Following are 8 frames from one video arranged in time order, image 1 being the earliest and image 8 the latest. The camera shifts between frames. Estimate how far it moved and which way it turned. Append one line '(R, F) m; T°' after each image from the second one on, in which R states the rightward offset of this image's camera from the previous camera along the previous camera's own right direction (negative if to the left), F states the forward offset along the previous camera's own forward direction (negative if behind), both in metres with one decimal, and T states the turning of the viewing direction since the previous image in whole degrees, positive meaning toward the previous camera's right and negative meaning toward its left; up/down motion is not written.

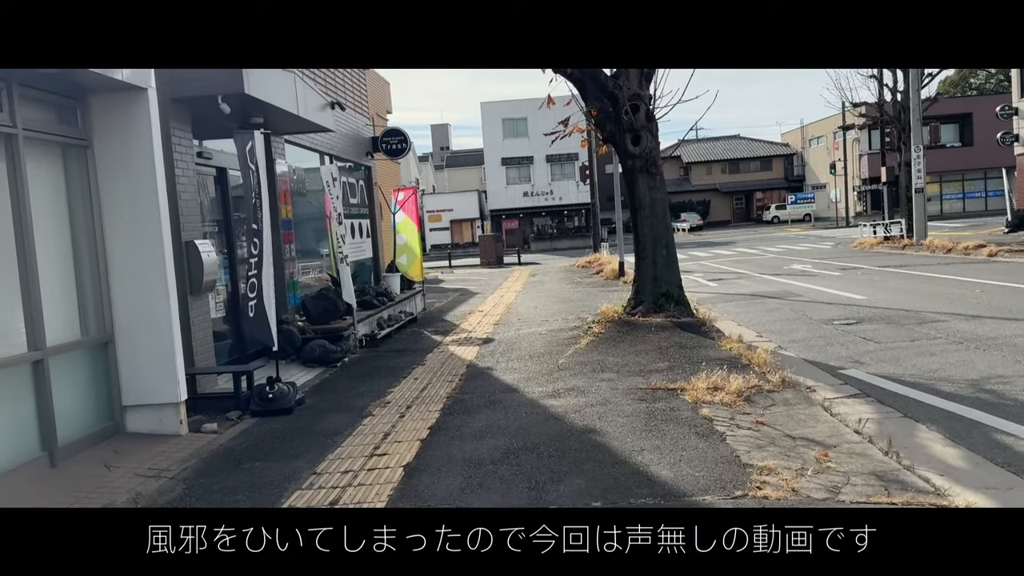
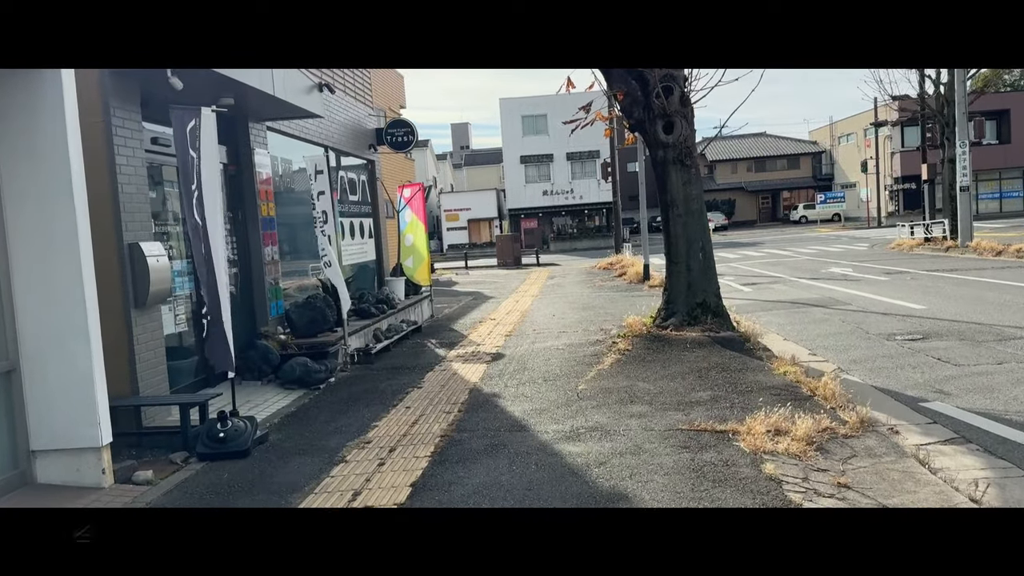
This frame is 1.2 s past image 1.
(+0.1, +1.4) m; -1°
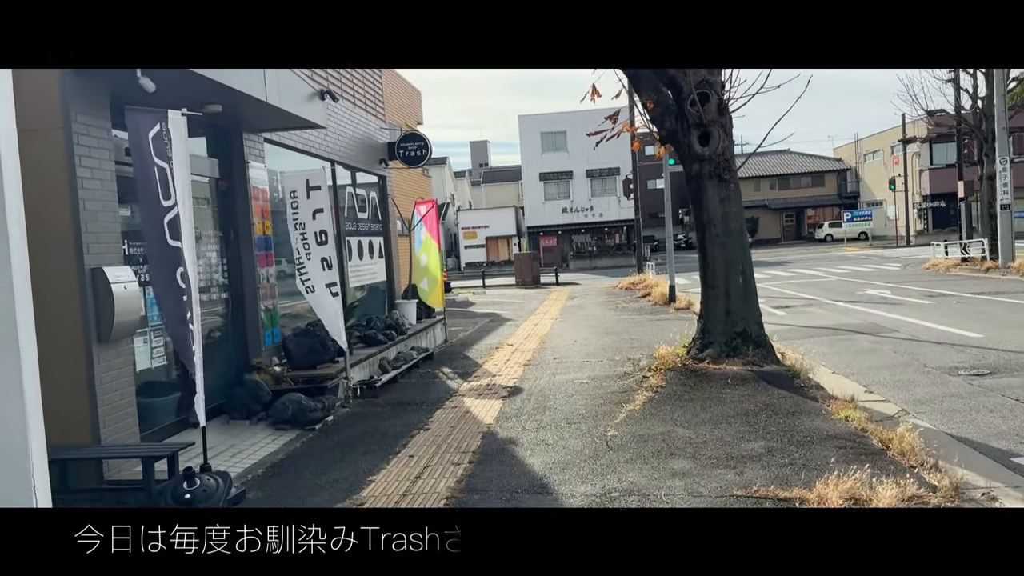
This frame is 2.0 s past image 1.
(0.0, +0.9) m; -1°
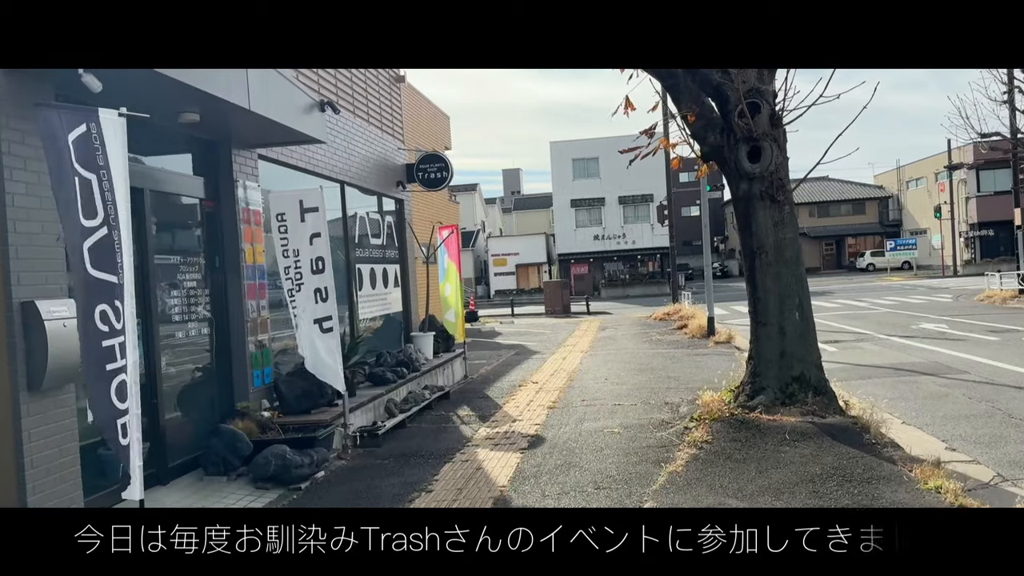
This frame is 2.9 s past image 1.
(+0.1, +1.0) m; -2°
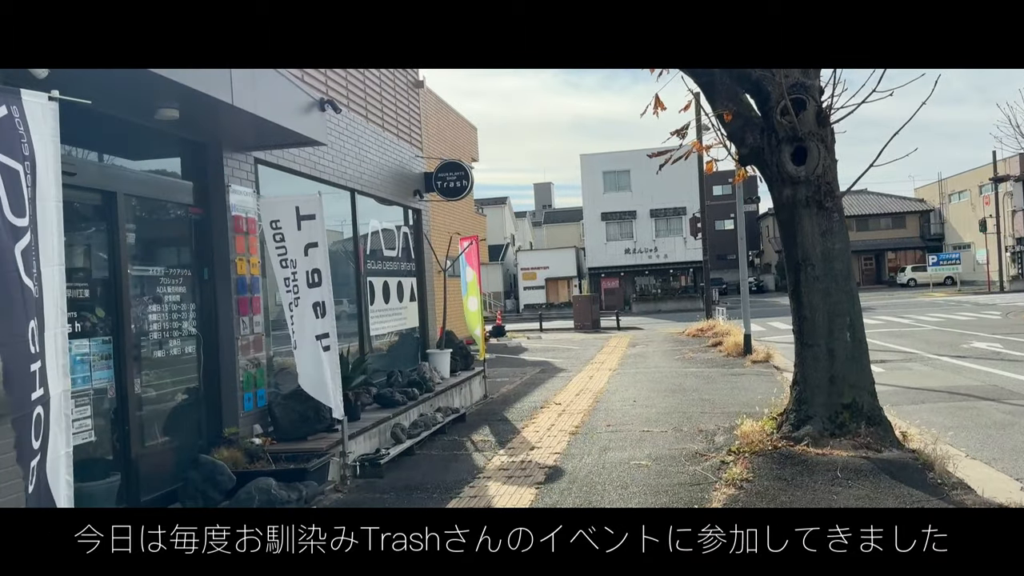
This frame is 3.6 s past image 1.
(+0.1, +0.7) m; -2°
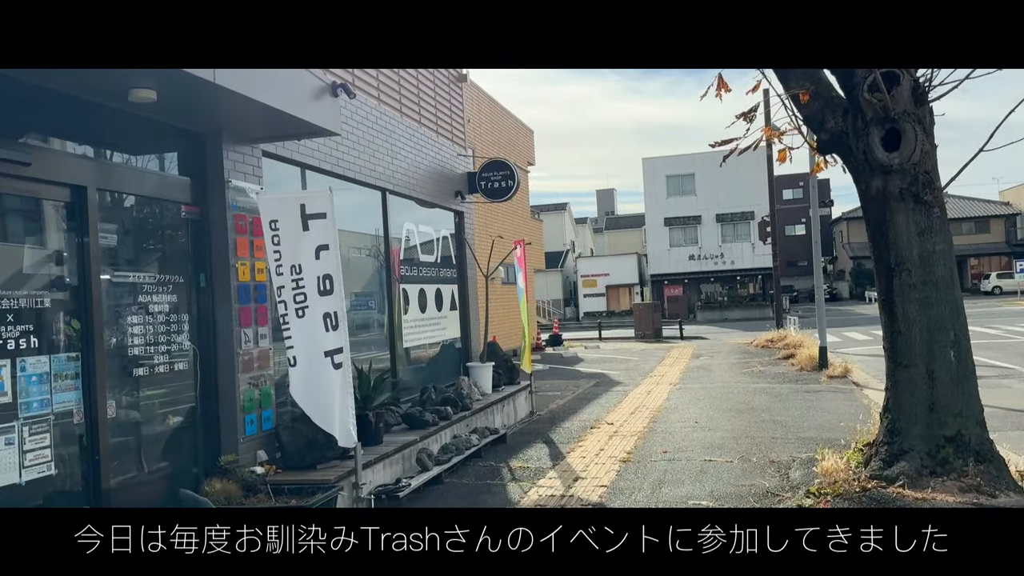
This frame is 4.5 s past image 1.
(+0.2, +0.9) m; -5°
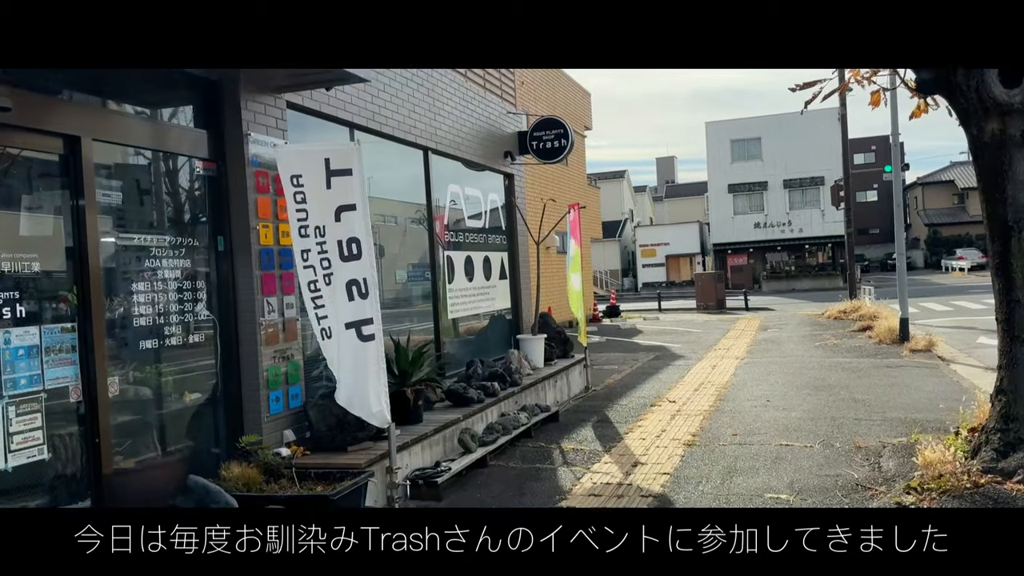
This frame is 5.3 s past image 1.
(+0.1, +0.7) m; -4°
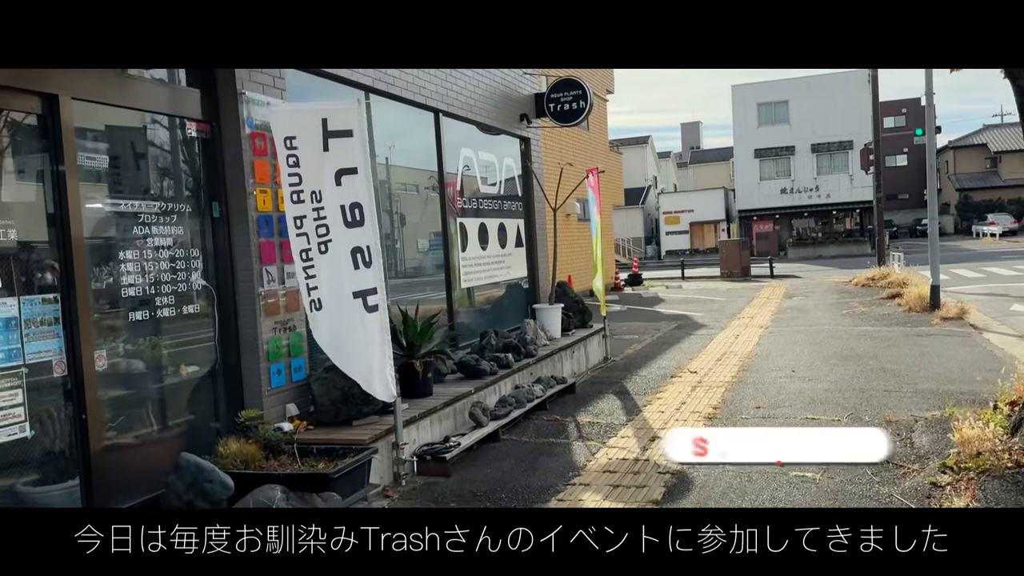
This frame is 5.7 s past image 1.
(+0.1, +0.3) m; -2°
